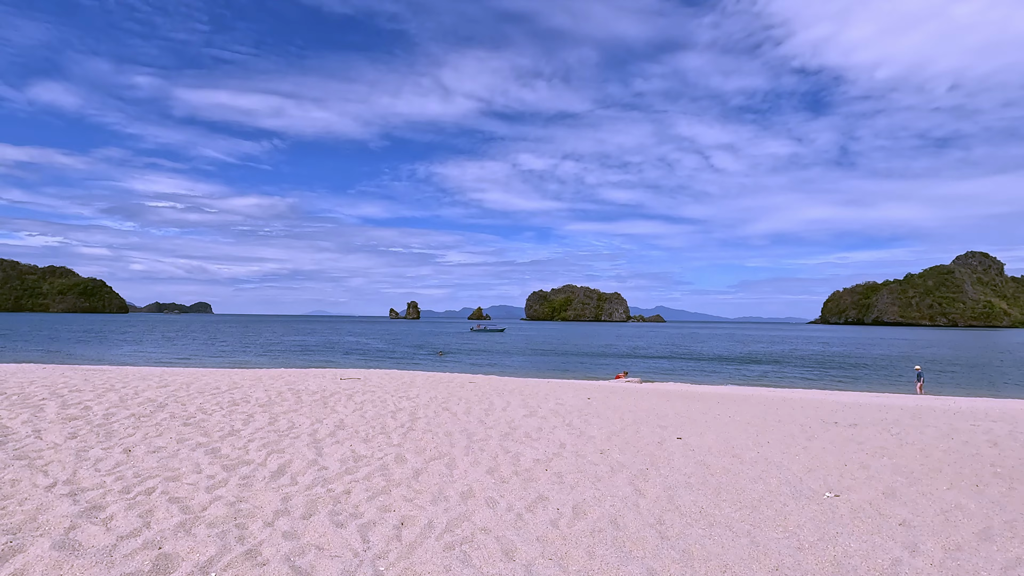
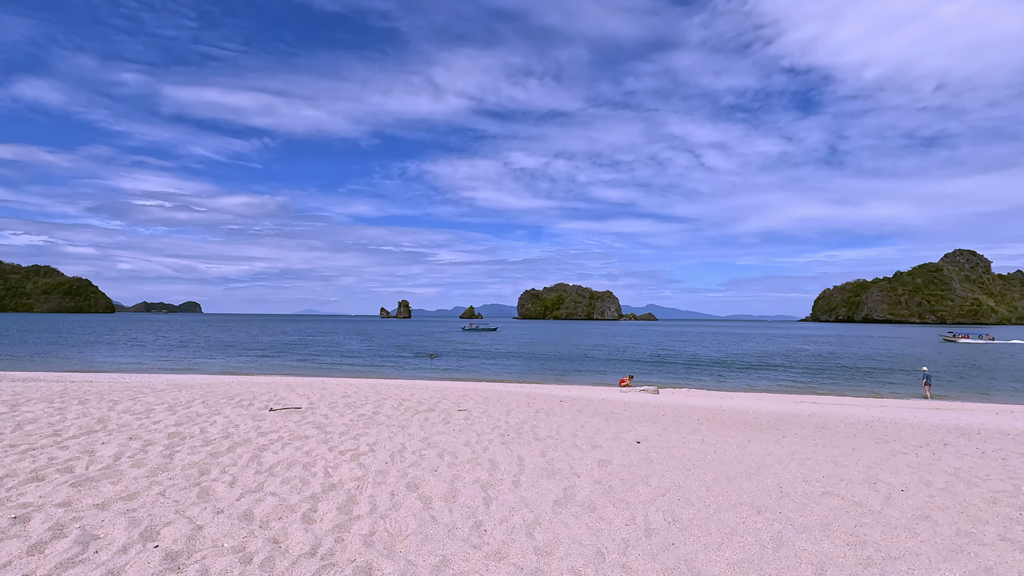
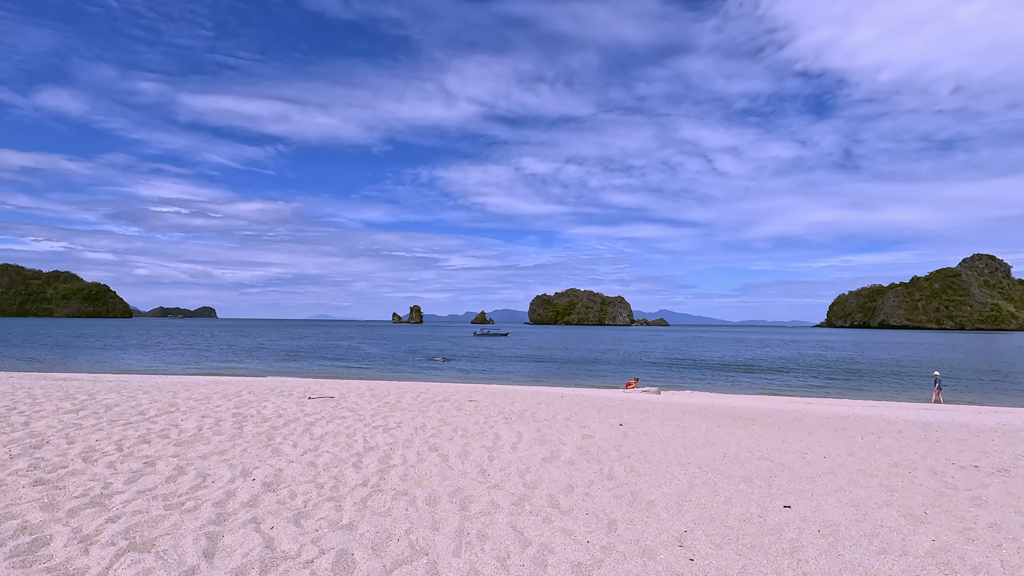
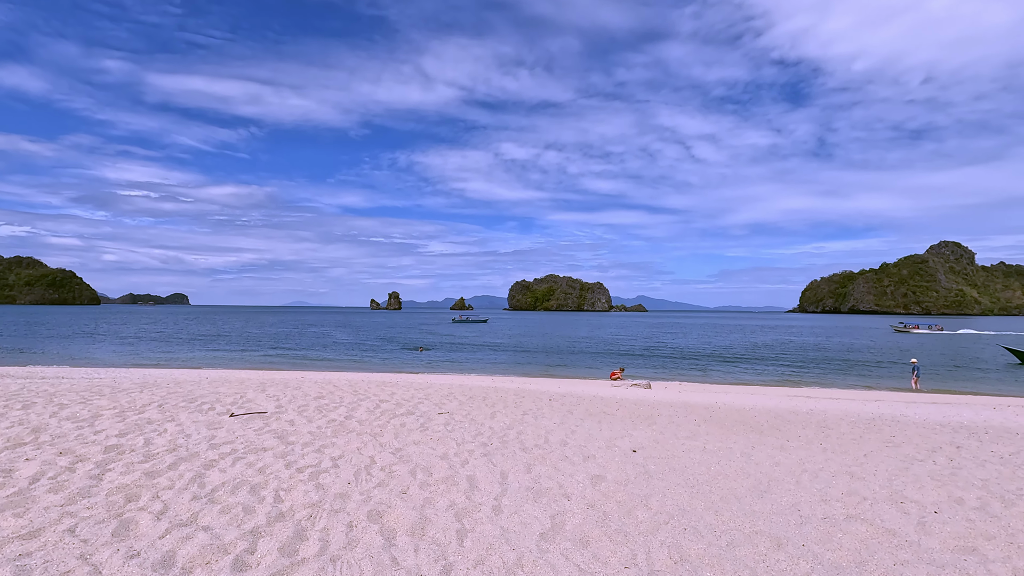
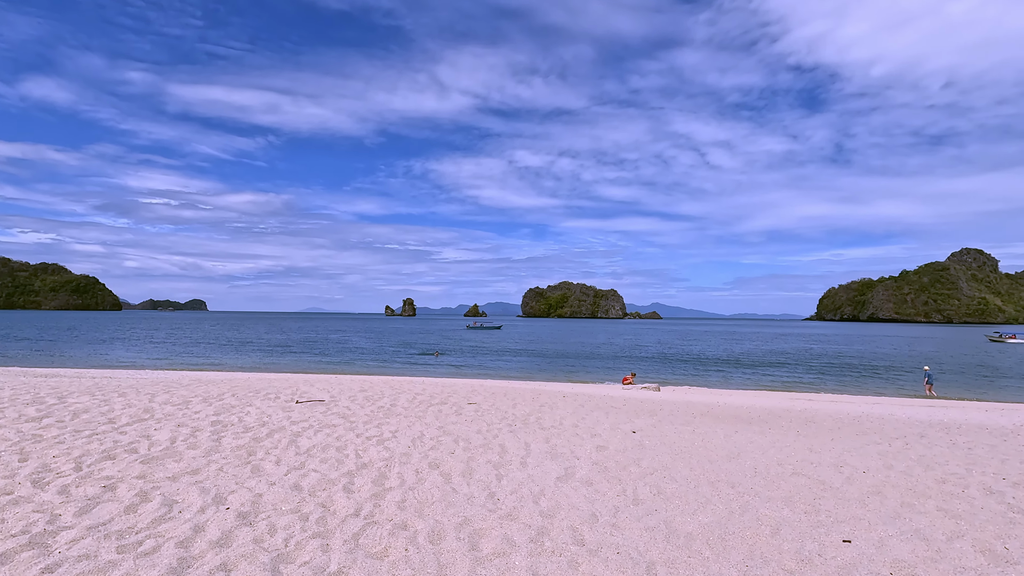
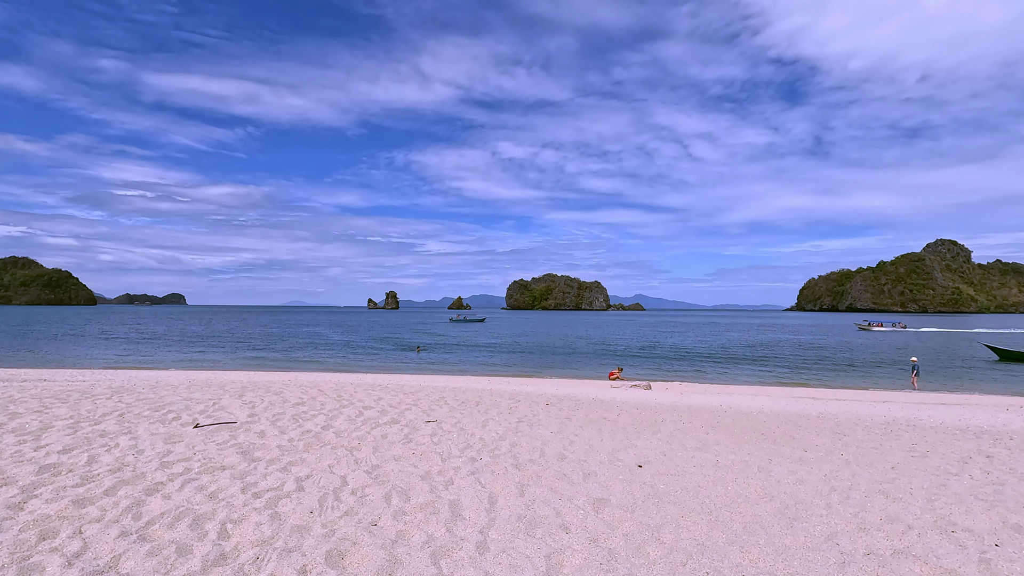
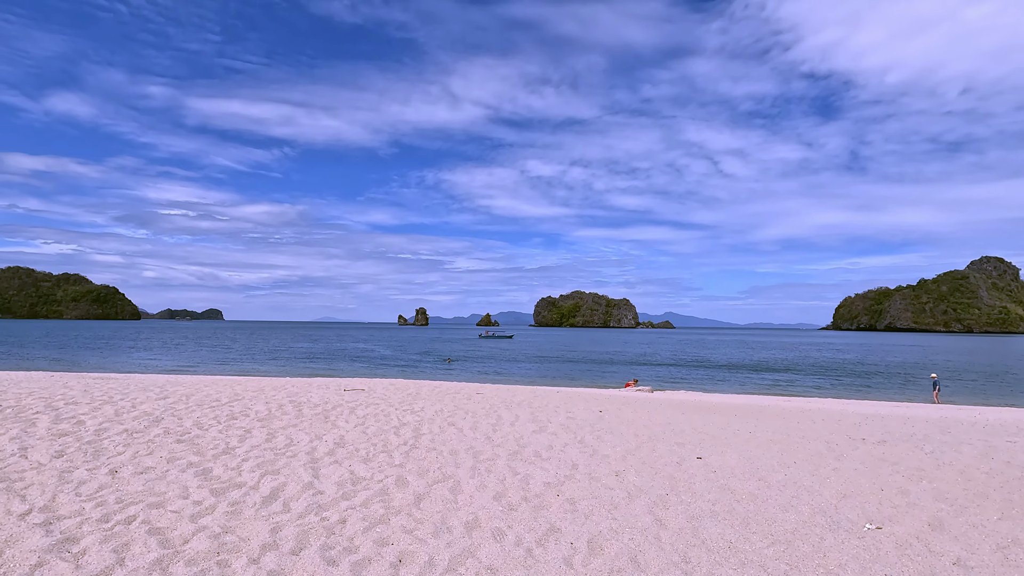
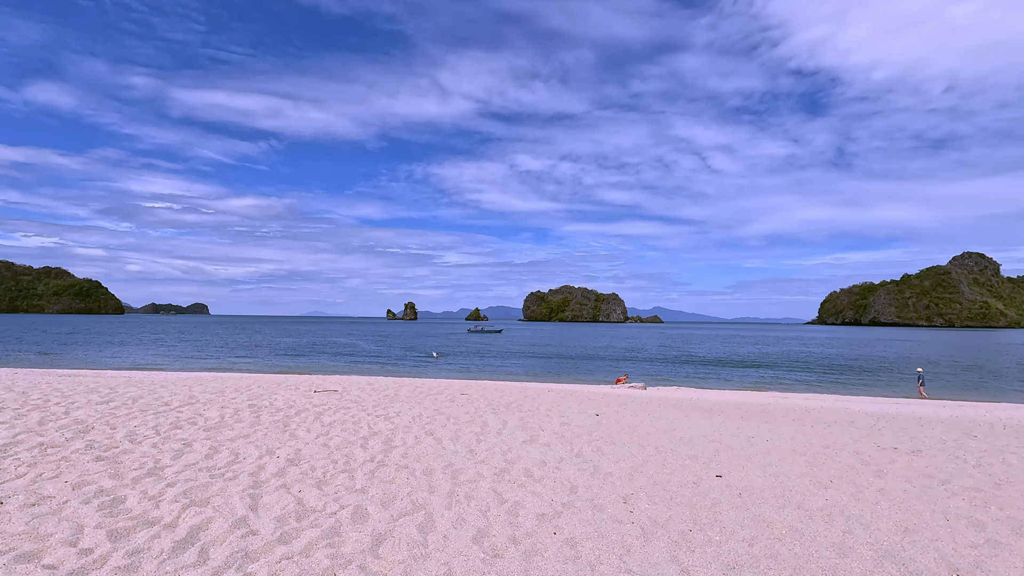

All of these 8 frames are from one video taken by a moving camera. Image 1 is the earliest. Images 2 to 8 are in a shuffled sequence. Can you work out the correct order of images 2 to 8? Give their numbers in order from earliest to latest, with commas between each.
7, 8, 3, 5, 2, 4, 6
